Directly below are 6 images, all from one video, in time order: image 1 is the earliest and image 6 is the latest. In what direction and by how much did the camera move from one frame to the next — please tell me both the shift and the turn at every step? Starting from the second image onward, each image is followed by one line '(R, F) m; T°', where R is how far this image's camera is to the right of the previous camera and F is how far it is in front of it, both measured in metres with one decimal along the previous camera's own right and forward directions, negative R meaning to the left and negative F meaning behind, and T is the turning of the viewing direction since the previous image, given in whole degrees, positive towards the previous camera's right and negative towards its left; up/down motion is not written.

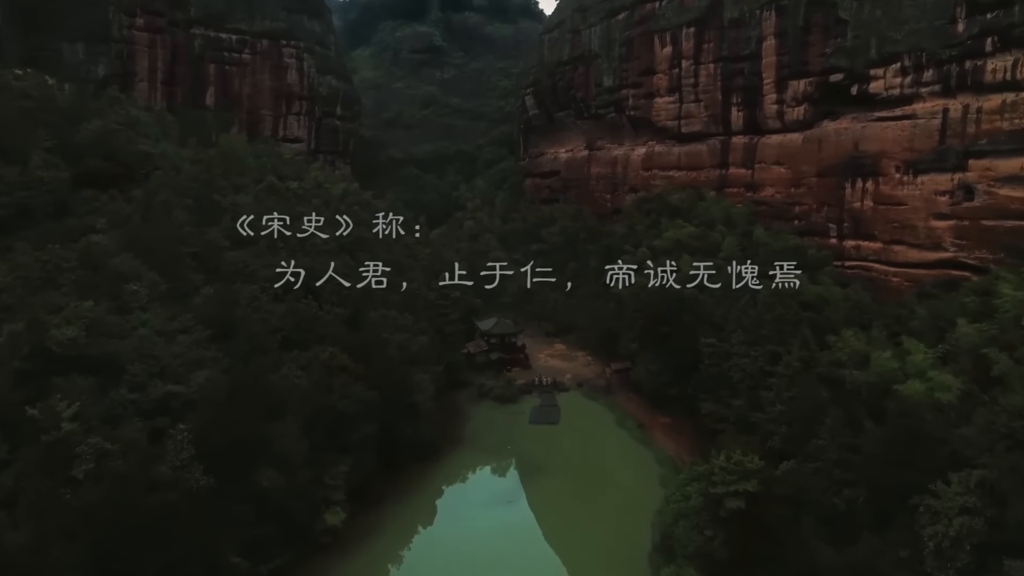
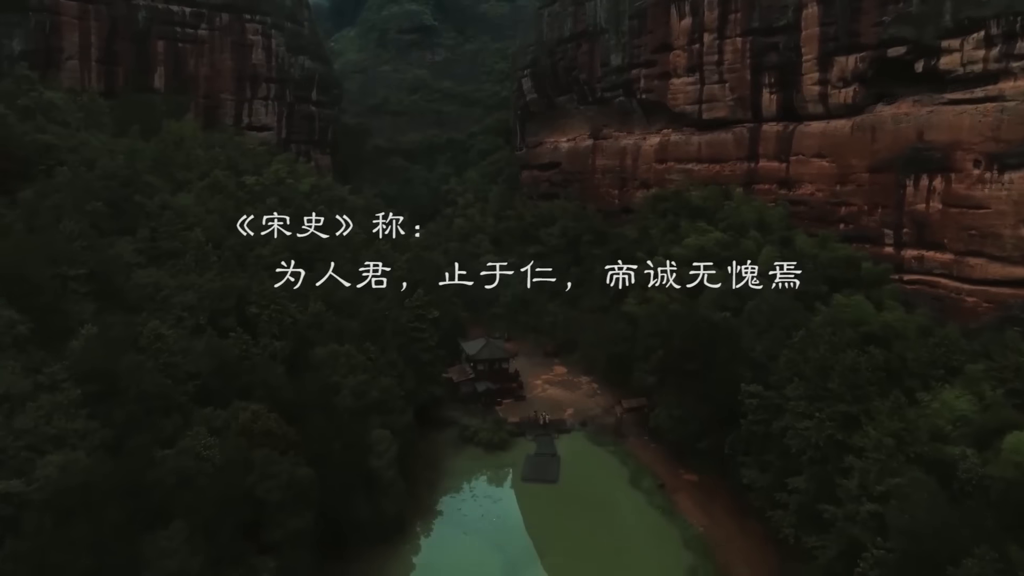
(+0.1, +2.6) m; 0°
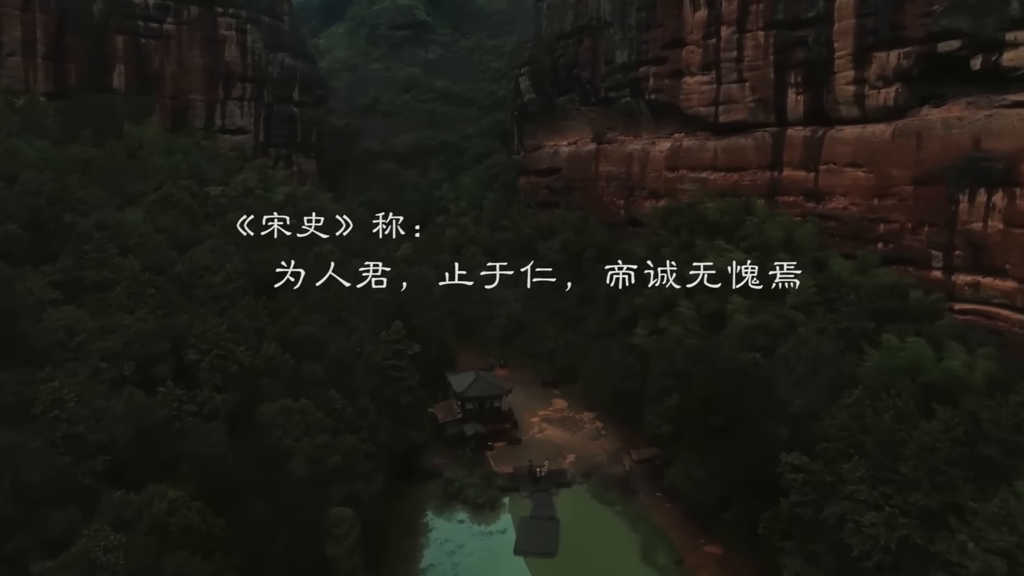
(+0.1, +1.6) m; 0°
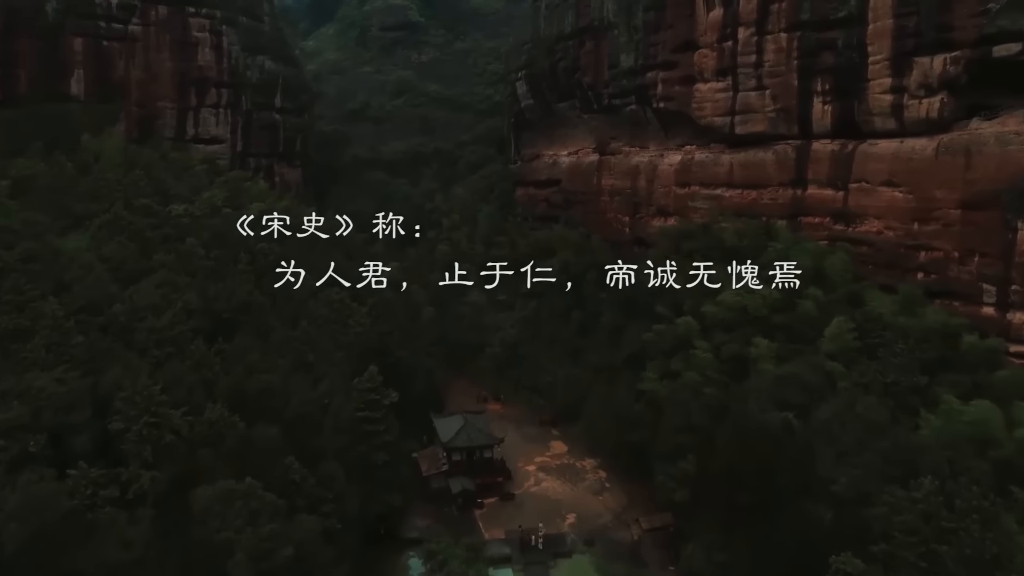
(+0.1, +1.4) m; 0°
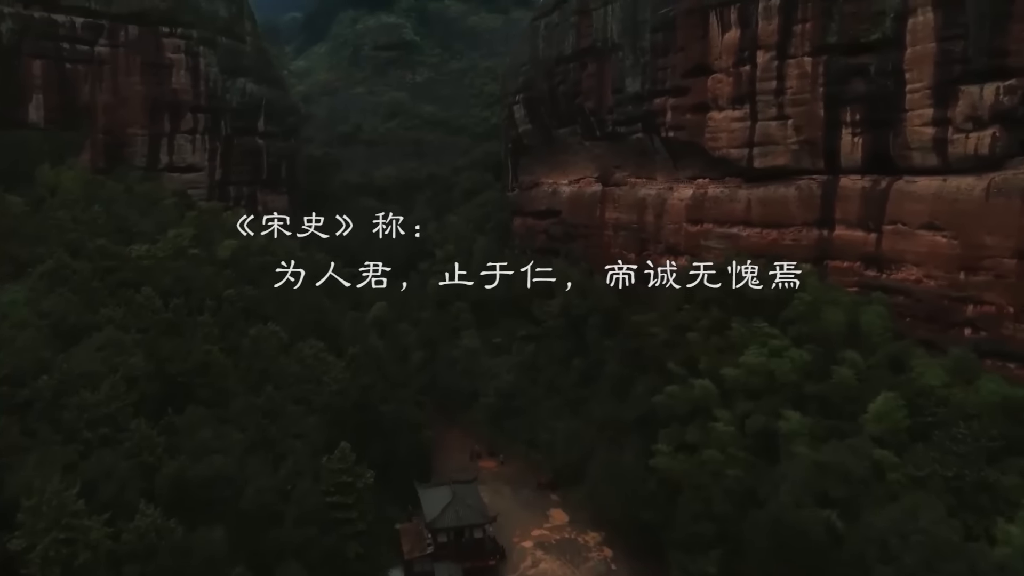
(+0.1, +1.2) m; 0°
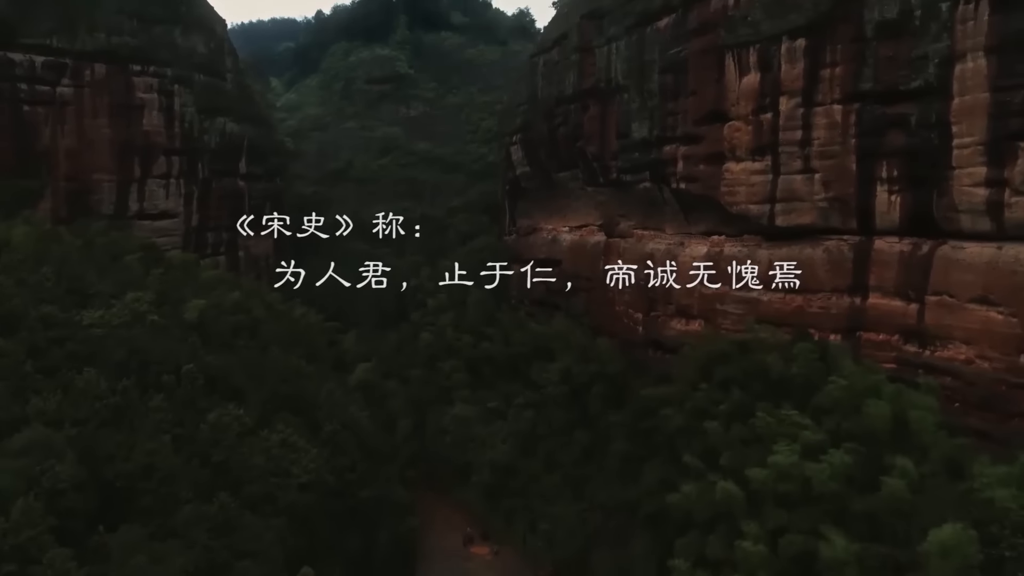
(+0.1, +1.2) m; 0°
